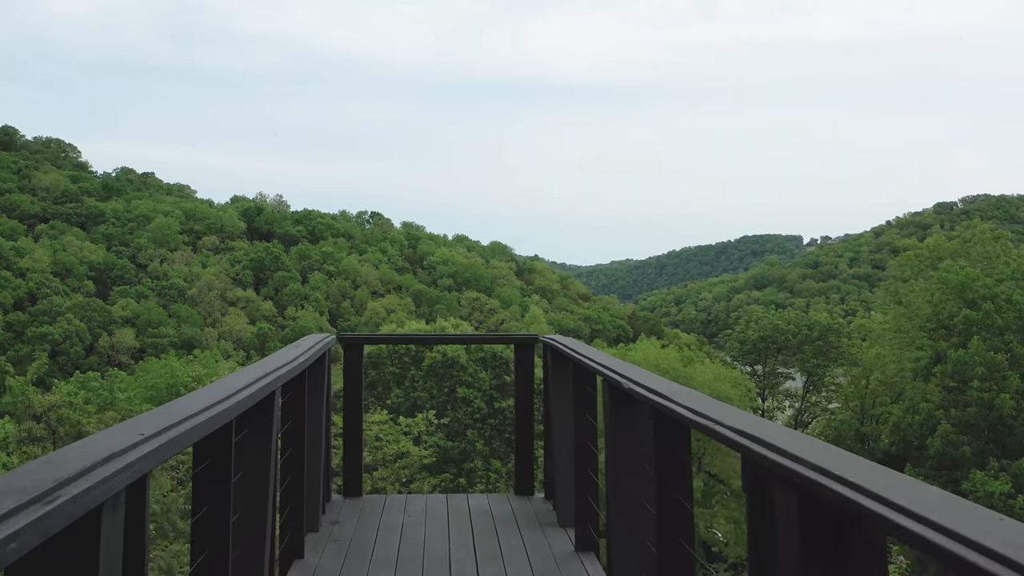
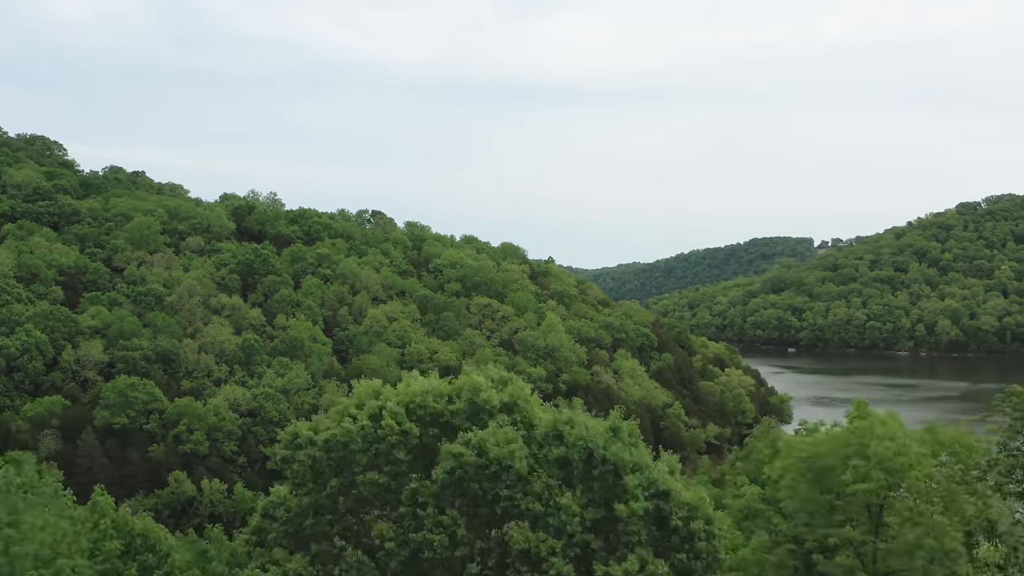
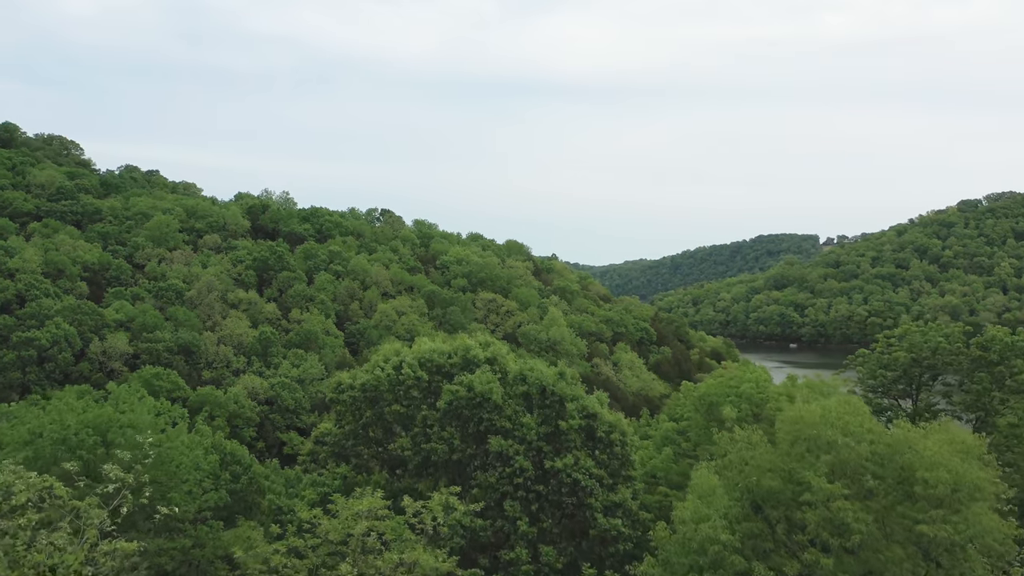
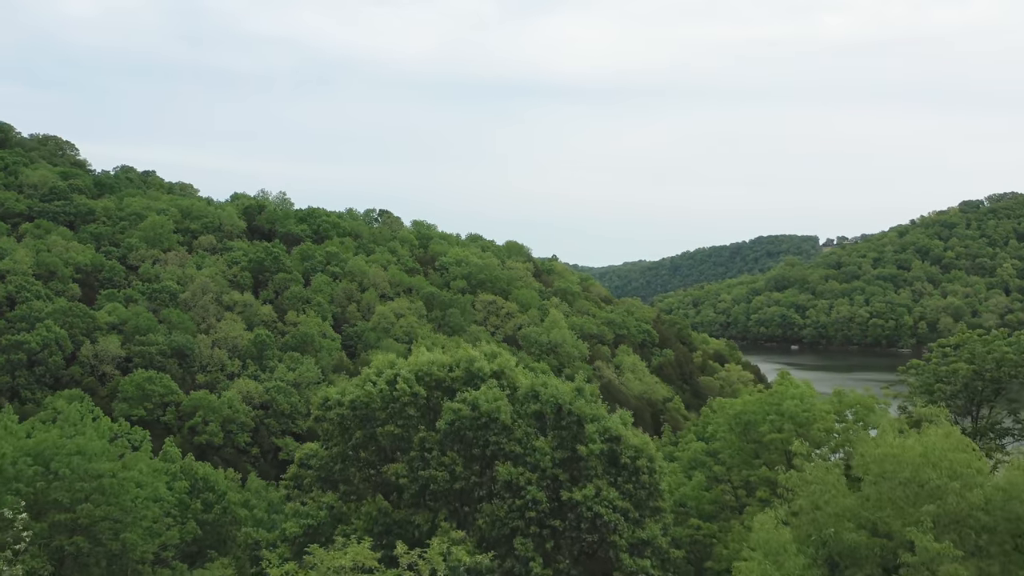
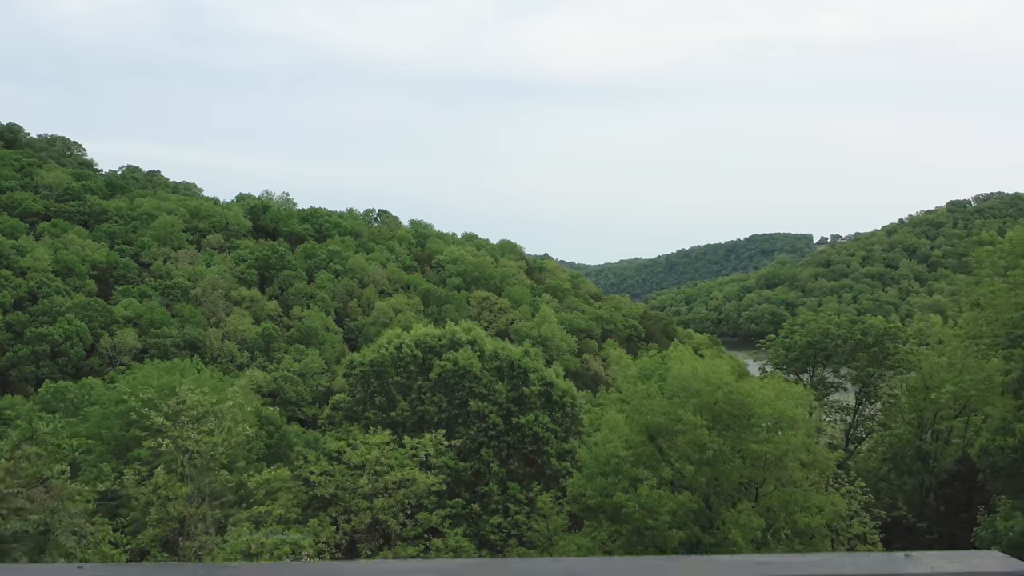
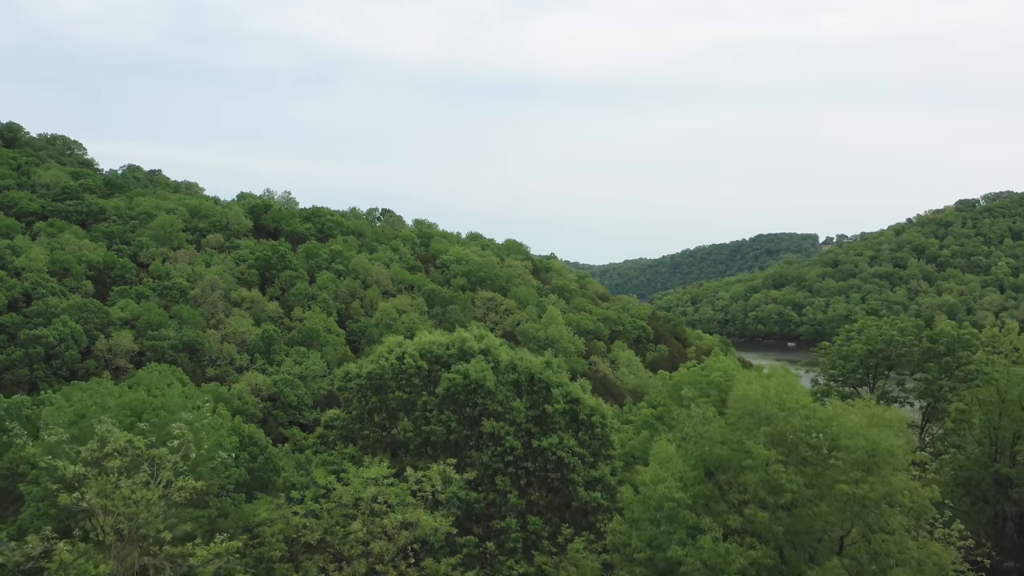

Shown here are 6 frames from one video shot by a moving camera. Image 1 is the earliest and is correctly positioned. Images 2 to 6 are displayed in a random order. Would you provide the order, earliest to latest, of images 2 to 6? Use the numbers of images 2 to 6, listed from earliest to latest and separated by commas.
5, 6, 3, 4, 2
